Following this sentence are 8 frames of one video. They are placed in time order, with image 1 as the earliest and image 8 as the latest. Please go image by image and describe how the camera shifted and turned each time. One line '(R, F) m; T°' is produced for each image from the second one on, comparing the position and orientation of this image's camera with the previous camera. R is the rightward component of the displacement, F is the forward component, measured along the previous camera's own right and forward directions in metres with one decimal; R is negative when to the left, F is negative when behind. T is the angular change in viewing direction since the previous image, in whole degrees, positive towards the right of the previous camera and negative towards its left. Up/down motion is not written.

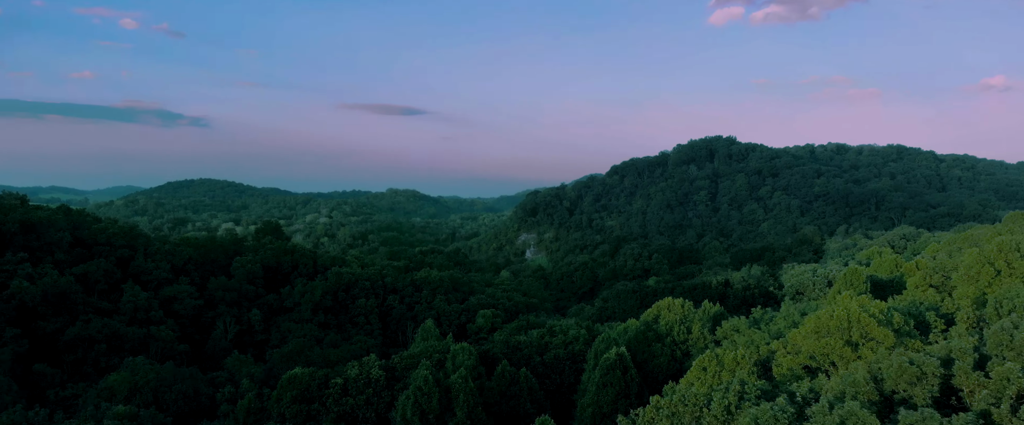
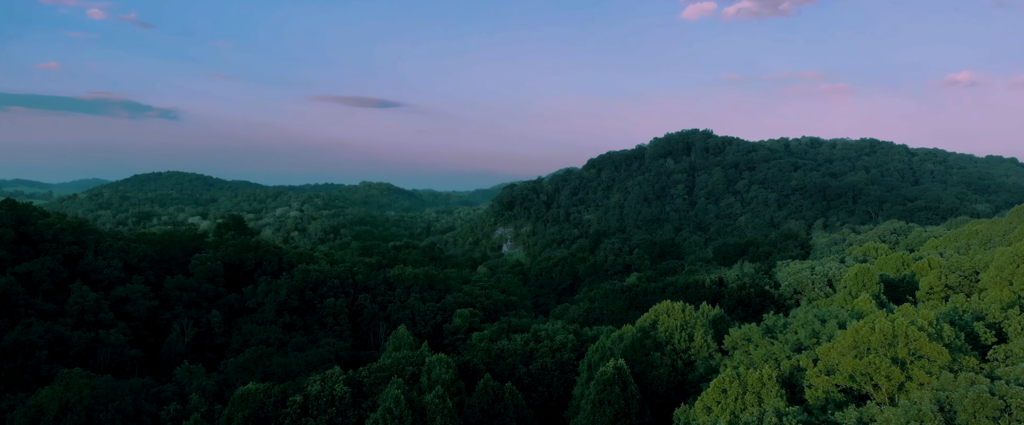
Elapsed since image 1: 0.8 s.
(-0.2, +2.6) m; +2°
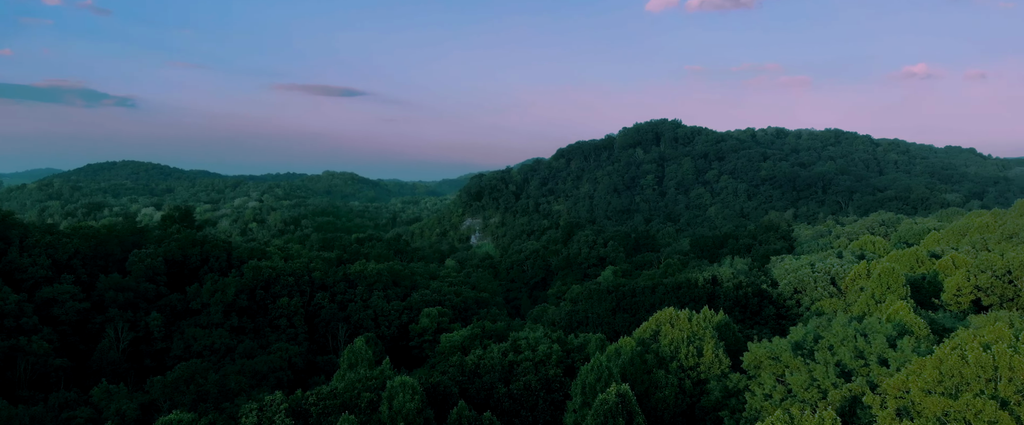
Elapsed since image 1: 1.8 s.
(-0.3, +3.5) m; +3°
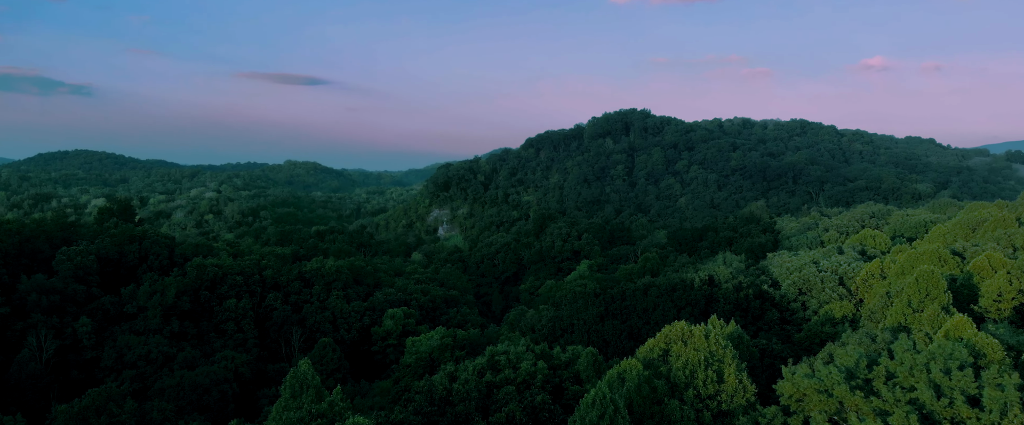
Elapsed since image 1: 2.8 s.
(-0.3, +3.4) m; +3°
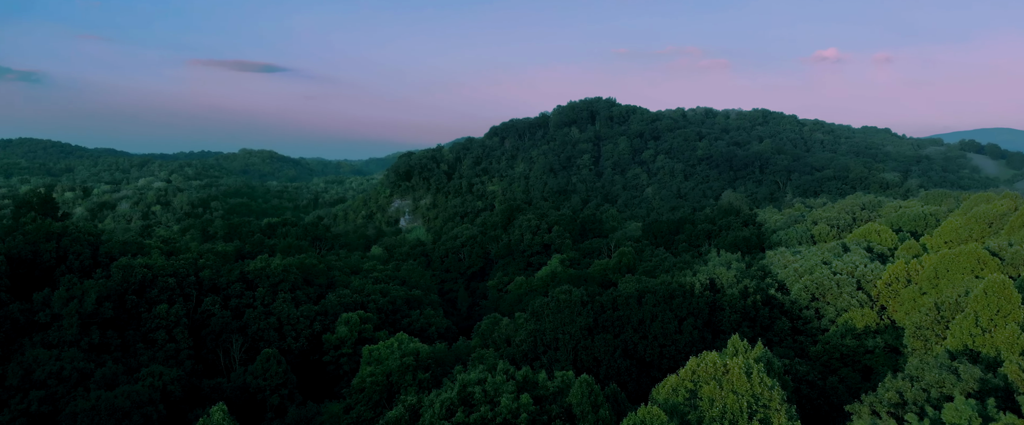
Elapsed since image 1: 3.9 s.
(-0.3, +3.9) m; +3°
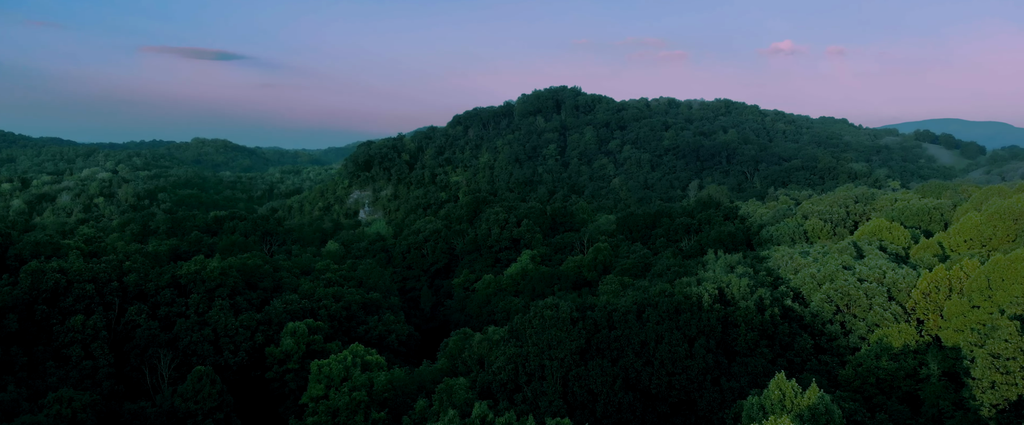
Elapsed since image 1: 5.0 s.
(-0.3, +3.9) m; +3°
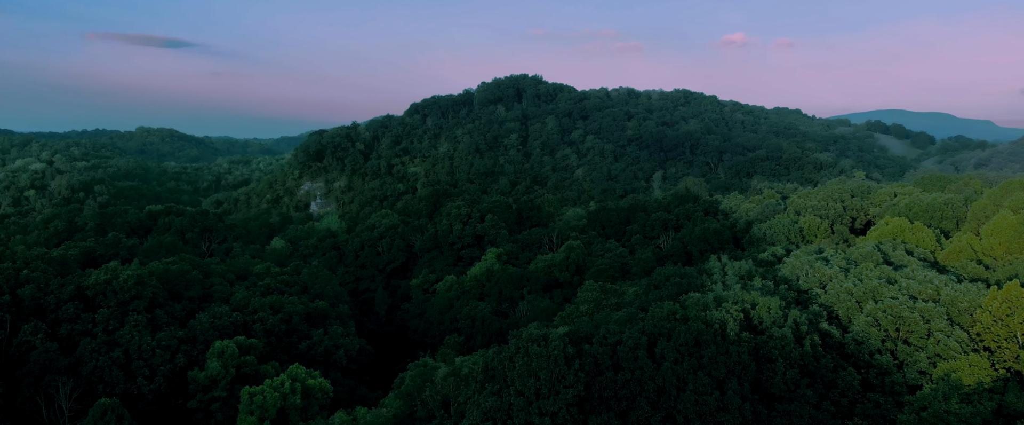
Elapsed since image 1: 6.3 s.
(-0.3, +4.3) m; +4°
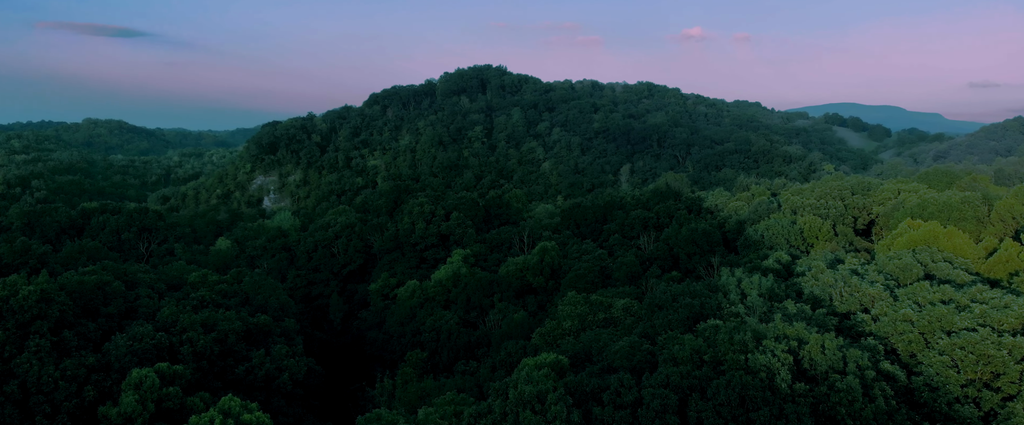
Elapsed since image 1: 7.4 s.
(-0.3, +3.9) m; +3°
